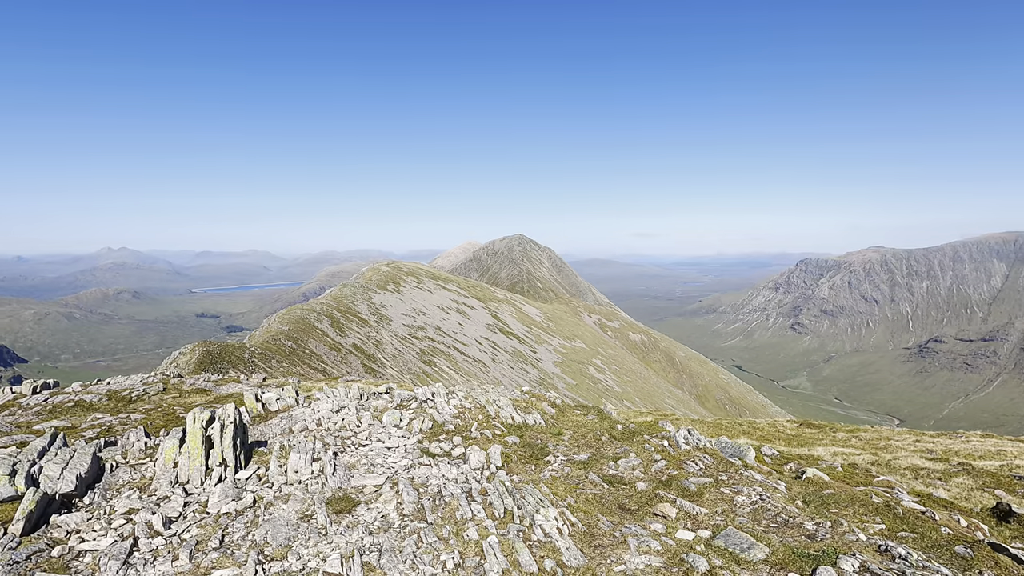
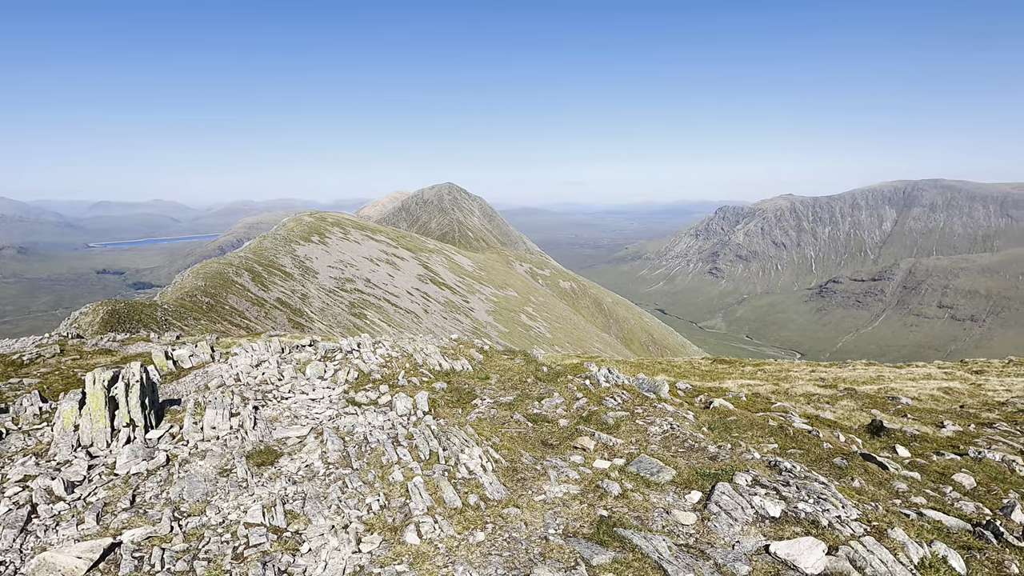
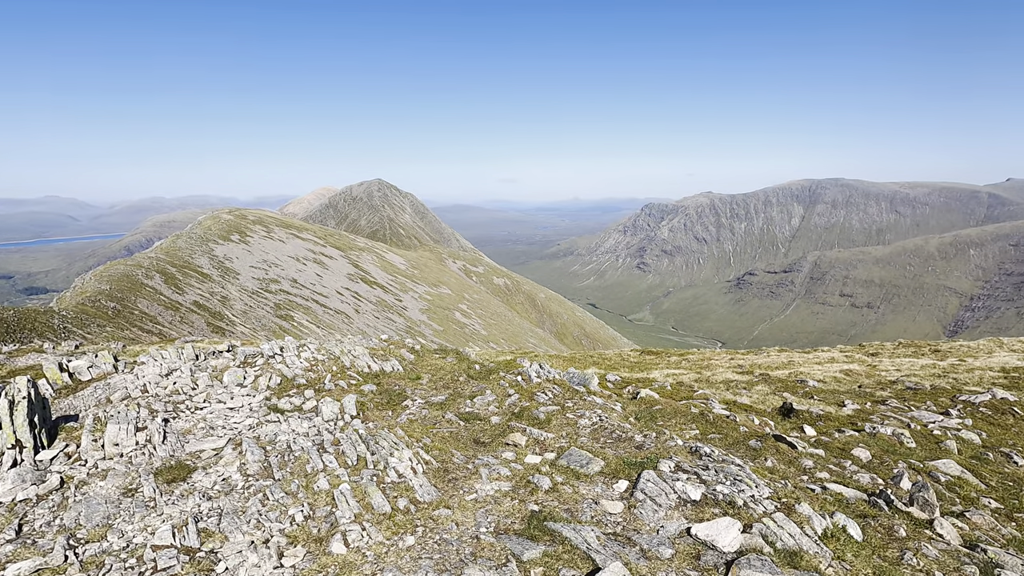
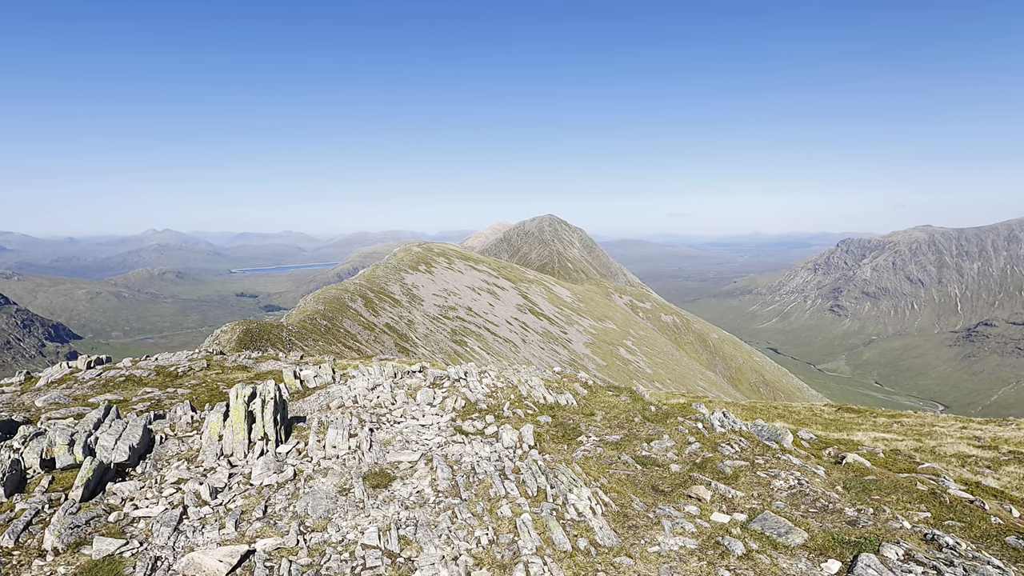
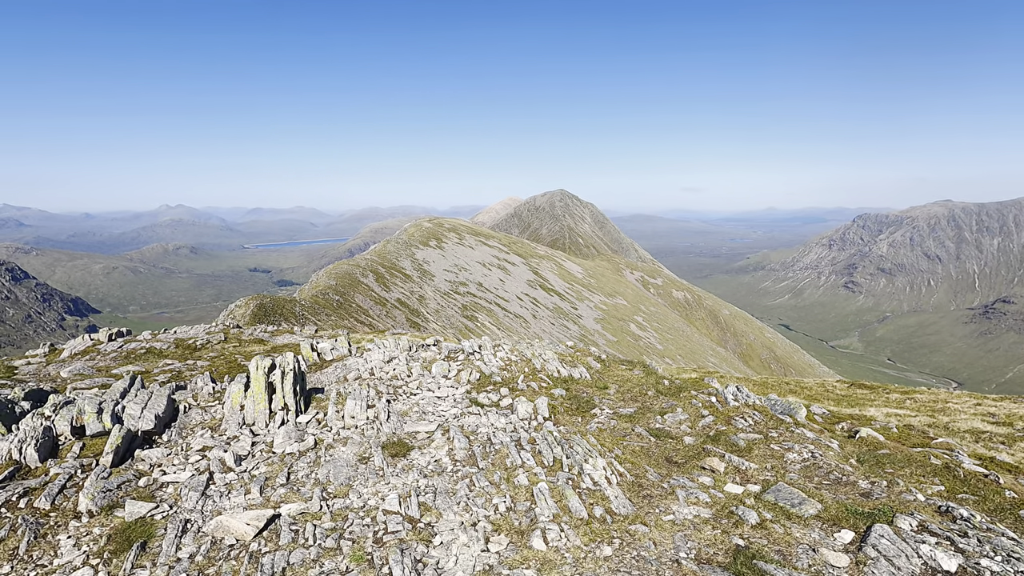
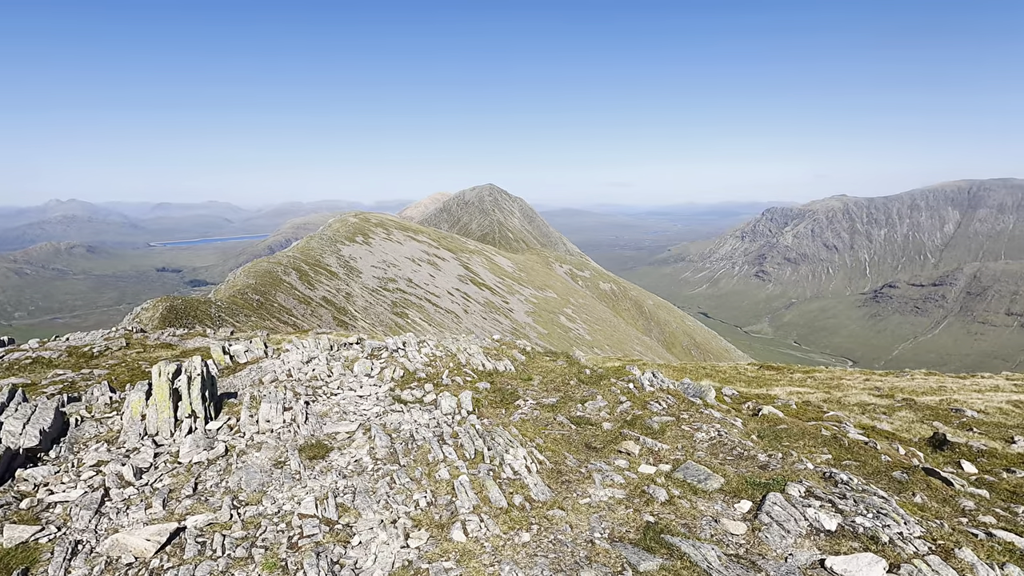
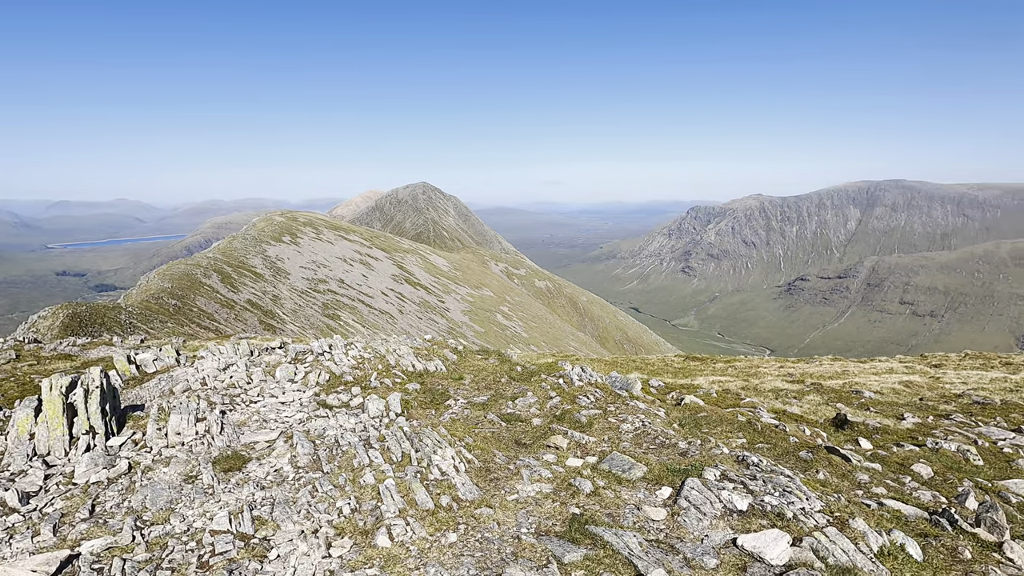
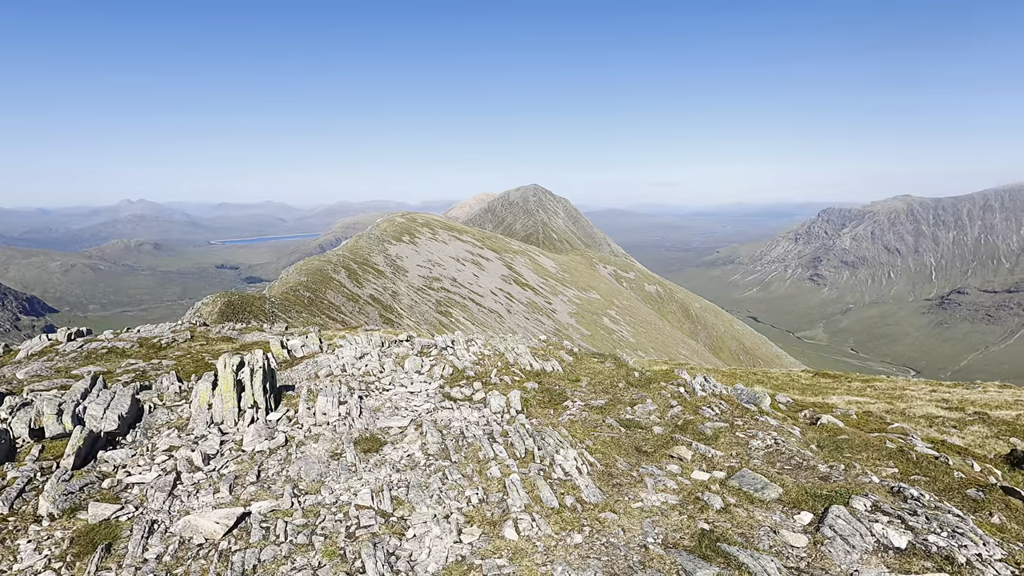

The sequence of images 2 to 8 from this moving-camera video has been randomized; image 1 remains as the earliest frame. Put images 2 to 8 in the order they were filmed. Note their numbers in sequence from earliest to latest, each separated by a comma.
4, 5, 8, 6, 2, 7, 3
